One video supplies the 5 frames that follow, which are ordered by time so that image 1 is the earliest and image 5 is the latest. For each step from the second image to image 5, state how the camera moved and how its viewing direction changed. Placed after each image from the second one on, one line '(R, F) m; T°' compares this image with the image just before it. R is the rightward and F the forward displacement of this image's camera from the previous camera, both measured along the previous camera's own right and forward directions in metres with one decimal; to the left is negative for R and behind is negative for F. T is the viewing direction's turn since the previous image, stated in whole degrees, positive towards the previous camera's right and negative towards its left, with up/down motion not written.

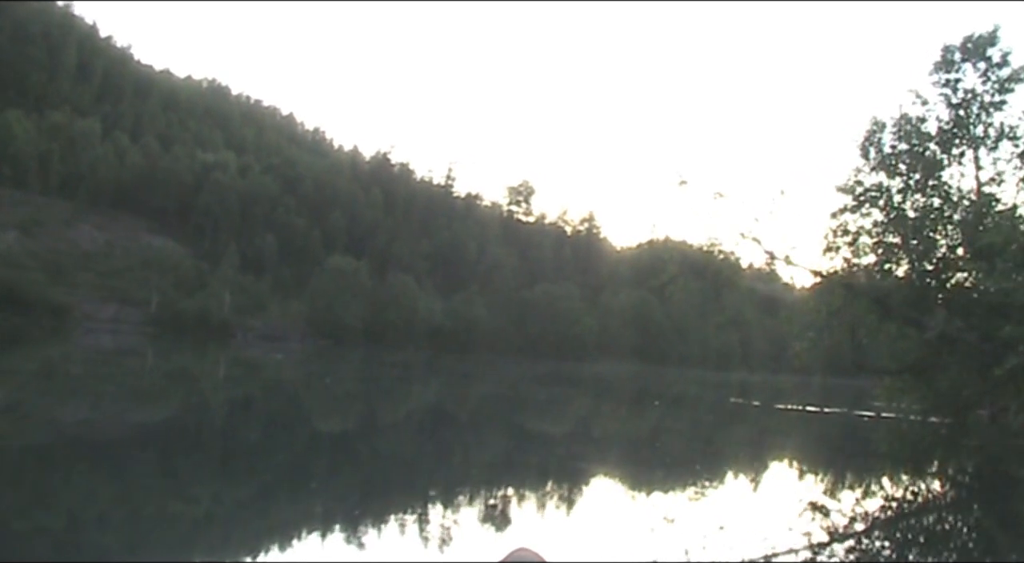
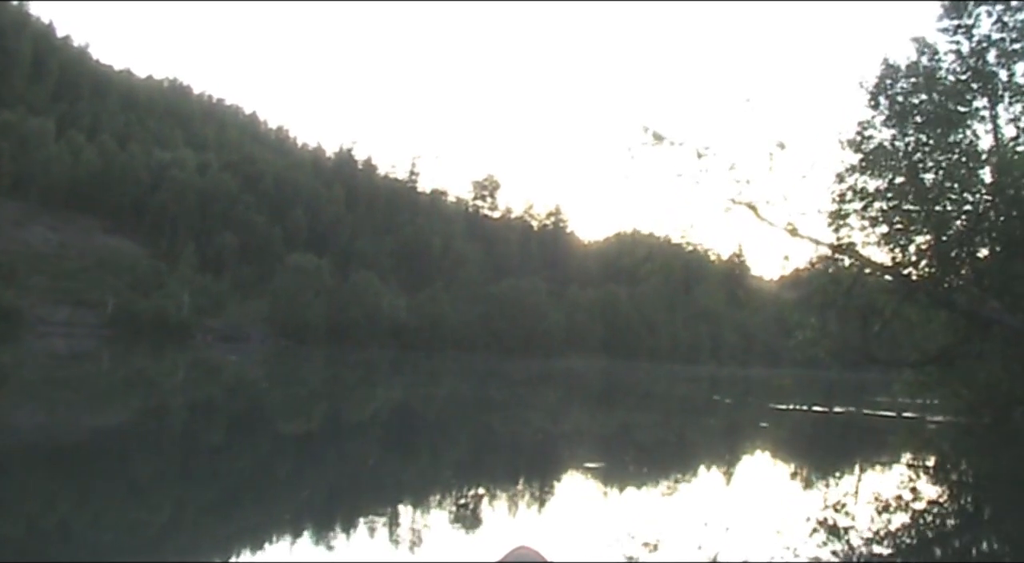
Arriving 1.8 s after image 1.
(0.0, +0.6) m; +2°
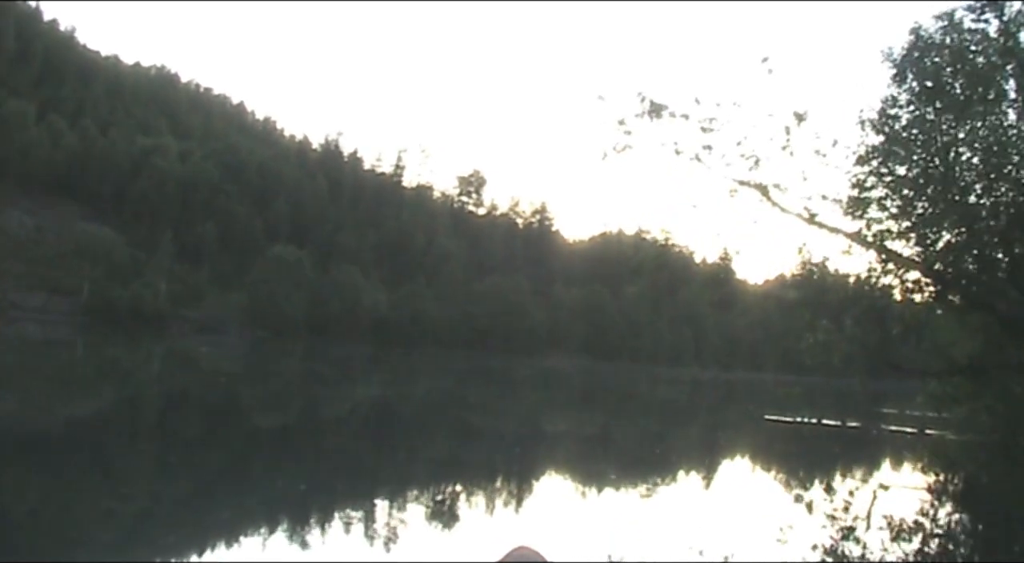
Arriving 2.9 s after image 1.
(0.0, +0.3) m; +1°
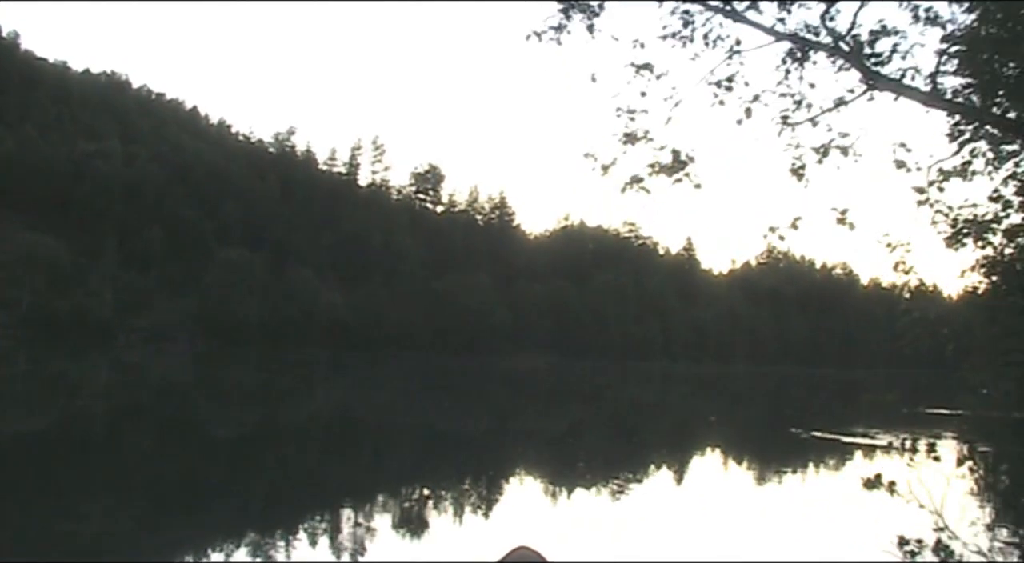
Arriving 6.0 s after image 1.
(0.0, +0.9) m; +2°
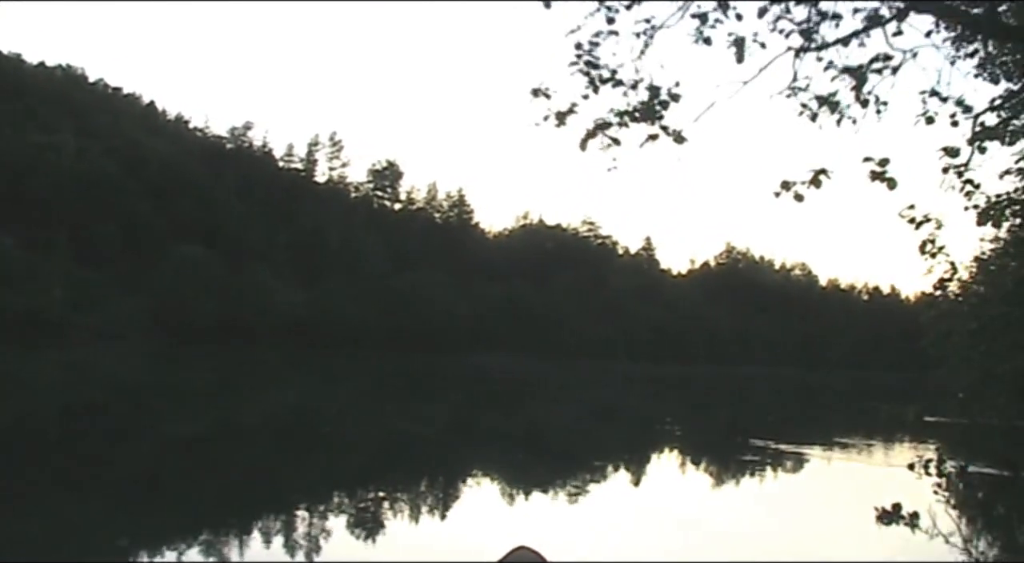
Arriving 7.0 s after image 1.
(0.0, +0.3) m; +2°
